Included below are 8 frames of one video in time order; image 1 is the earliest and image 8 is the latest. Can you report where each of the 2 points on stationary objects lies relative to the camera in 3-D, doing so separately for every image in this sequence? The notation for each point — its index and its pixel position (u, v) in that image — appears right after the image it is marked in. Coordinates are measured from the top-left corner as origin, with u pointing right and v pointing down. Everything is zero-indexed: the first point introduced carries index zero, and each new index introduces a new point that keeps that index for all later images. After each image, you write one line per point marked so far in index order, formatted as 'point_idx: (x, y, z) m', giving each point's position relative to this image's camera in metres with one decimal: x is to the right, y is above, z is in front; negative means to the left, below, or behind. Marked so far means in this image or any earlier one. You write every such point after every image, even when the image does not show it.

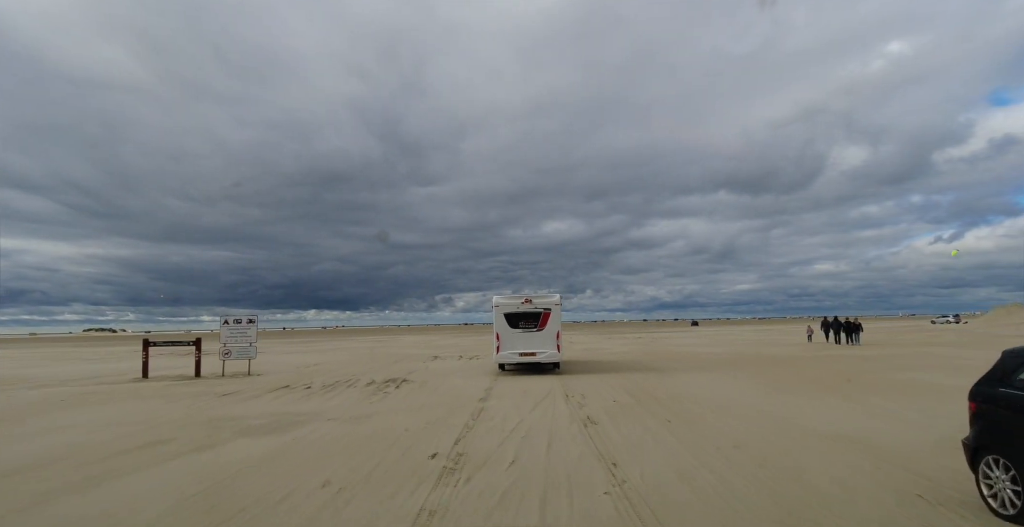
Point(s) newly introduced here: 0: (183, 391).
0: (-12.3, -4.7, +17.0) m
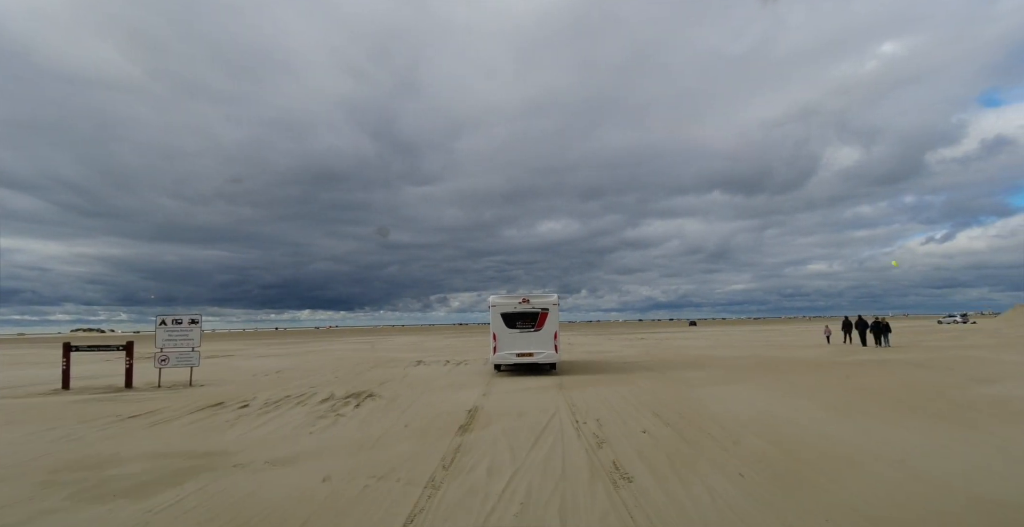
0: (-12.5, -4.3, +13.8) m
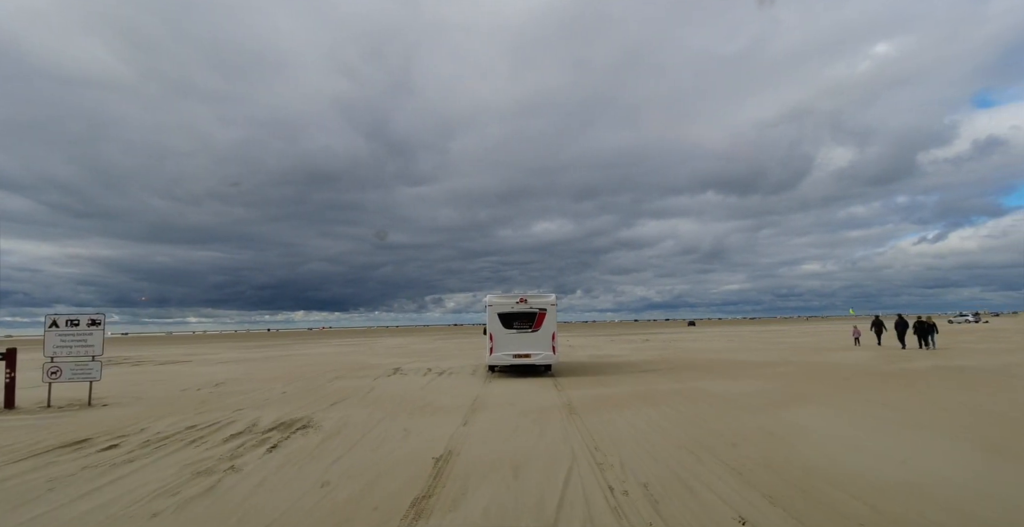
0: (-12.6, -3.9, +10.0) m
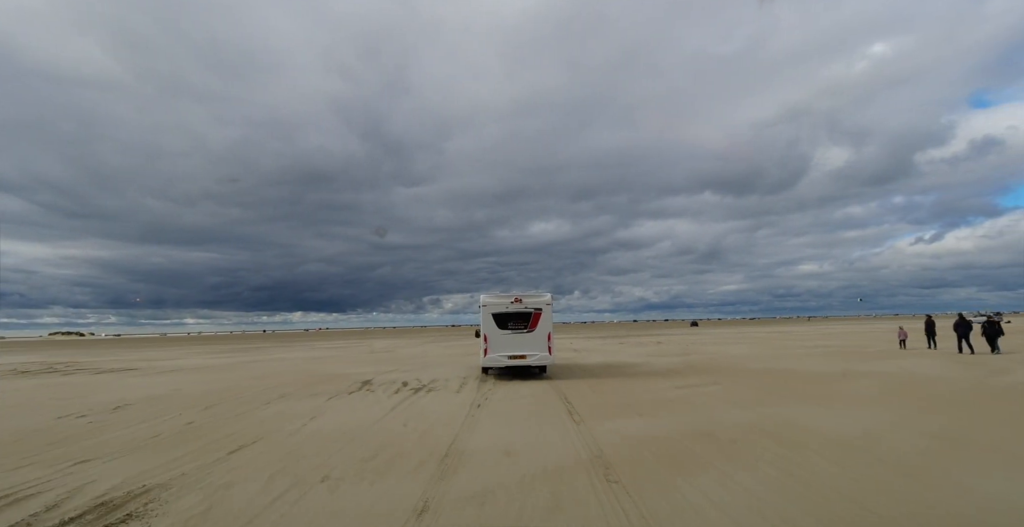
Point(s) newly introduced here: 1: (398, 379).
0: (-12.4, -3.4, +6.3) m
1: (-4.0, -4.1, +16.2) m
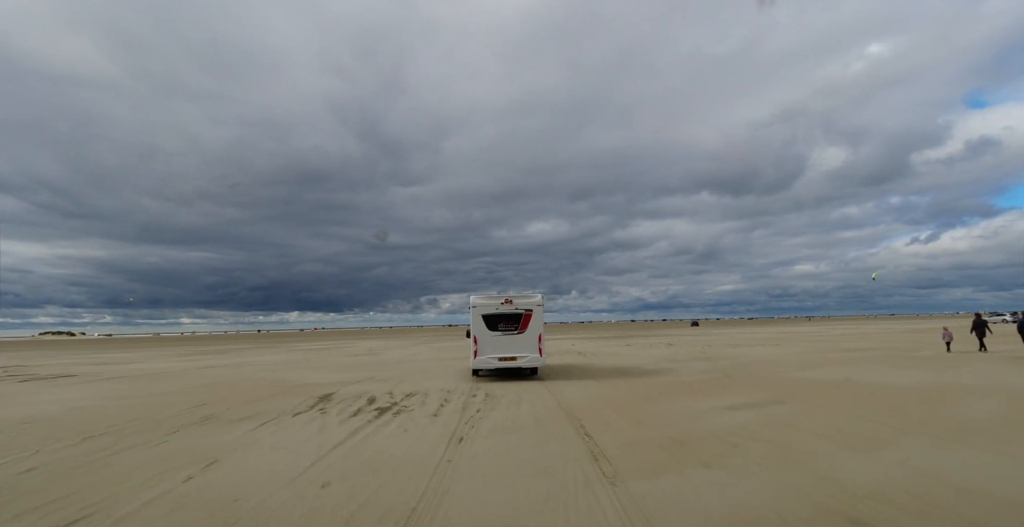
0: (-12.5, -2.9, +3.1) m
1: (-4.1, -3.7, +13.1) m
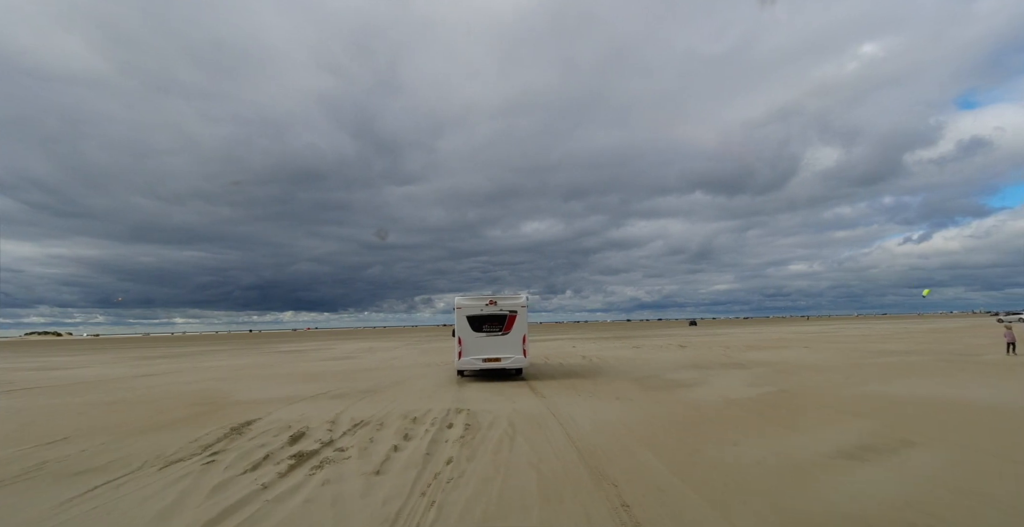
0: (-12.6, -2.5, -0.5) m
1: (-4.3, -3.2, +9.5) m
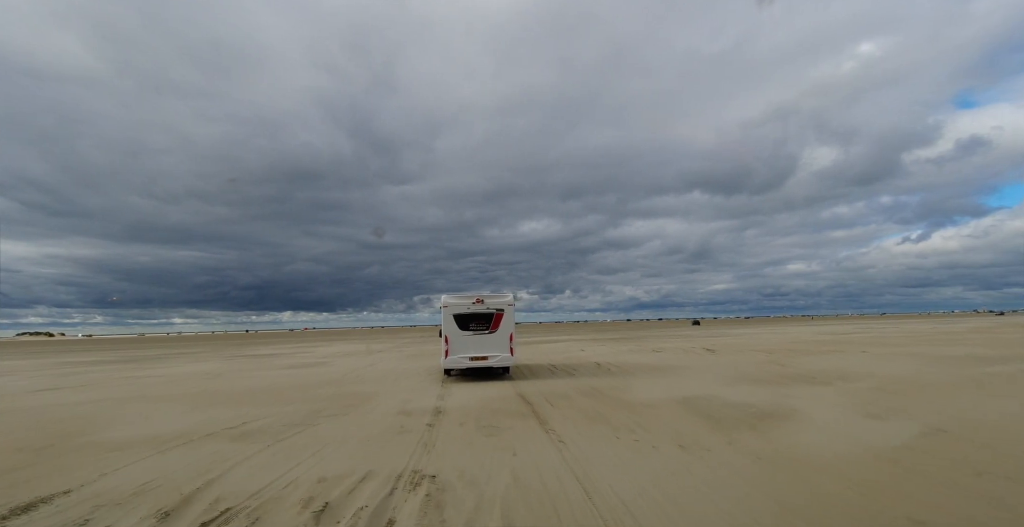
0: (-12.6, -1.9, -4.6) m
1: (-4.3, -2.7, +5.5) m
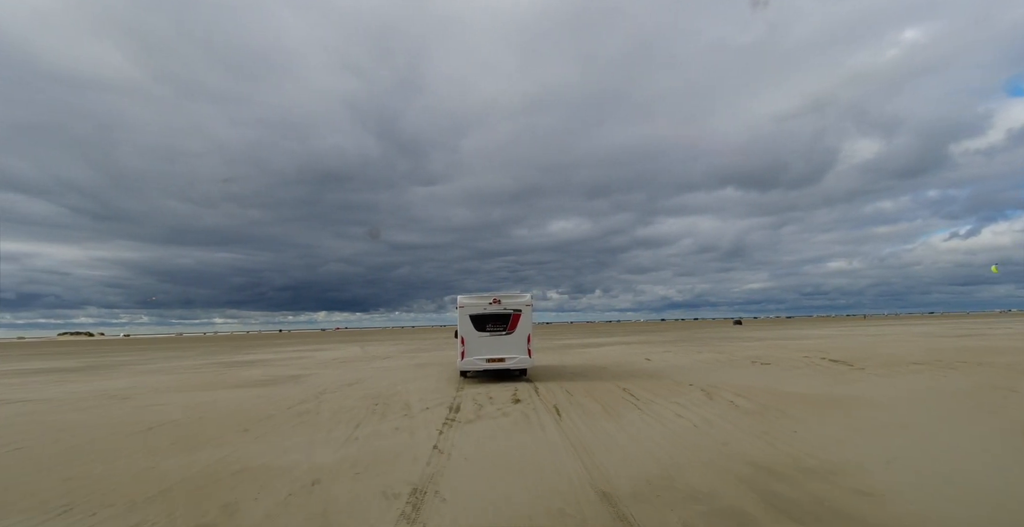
0: (-12.7, -1.2, -10.5) m
1: (-3.9, -1.8, -0.9) m
